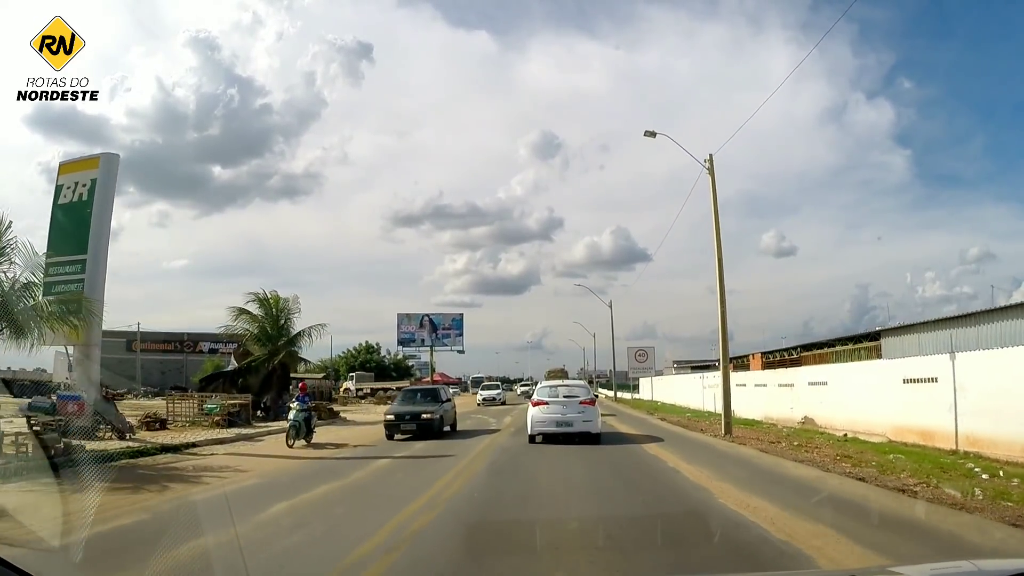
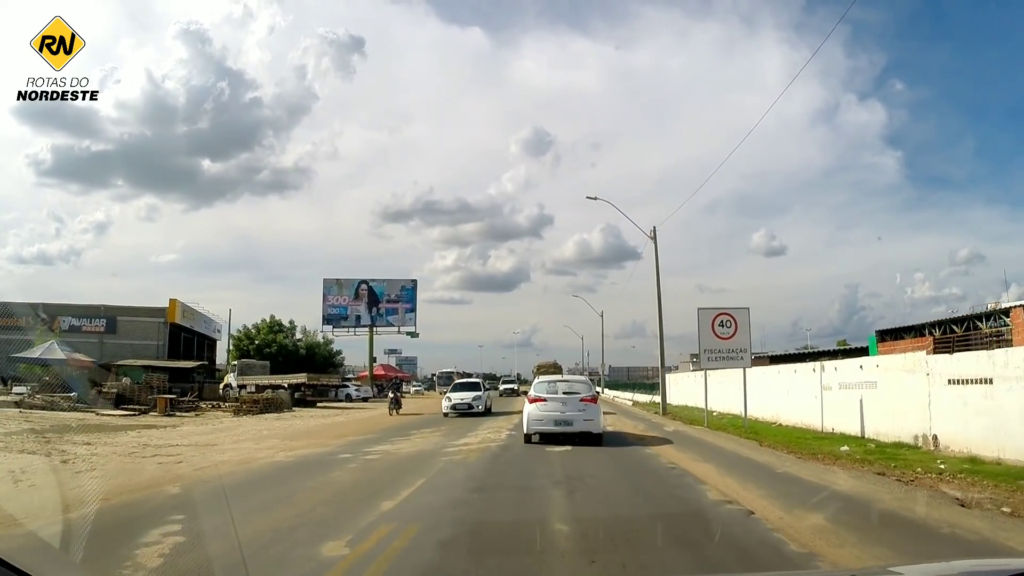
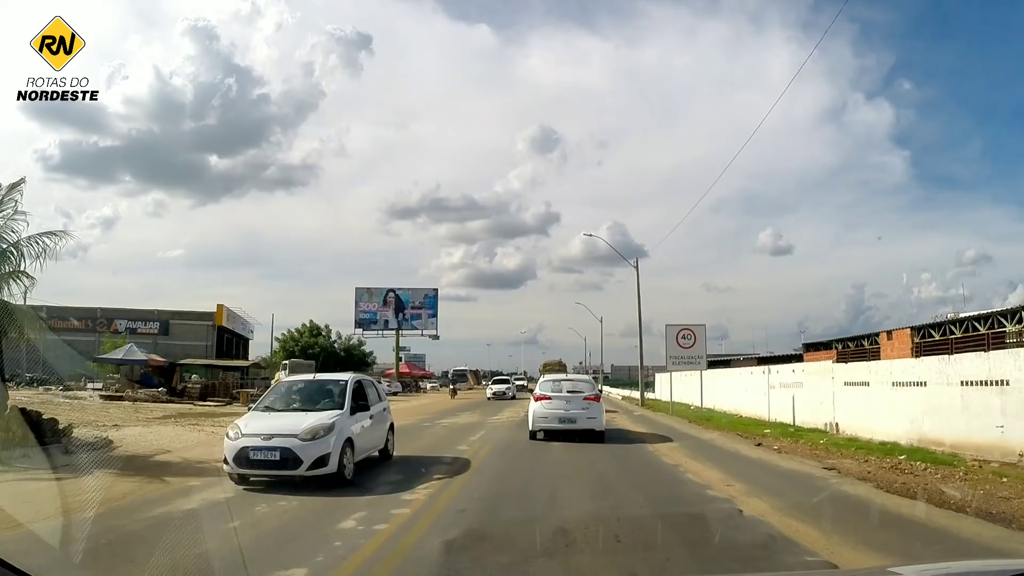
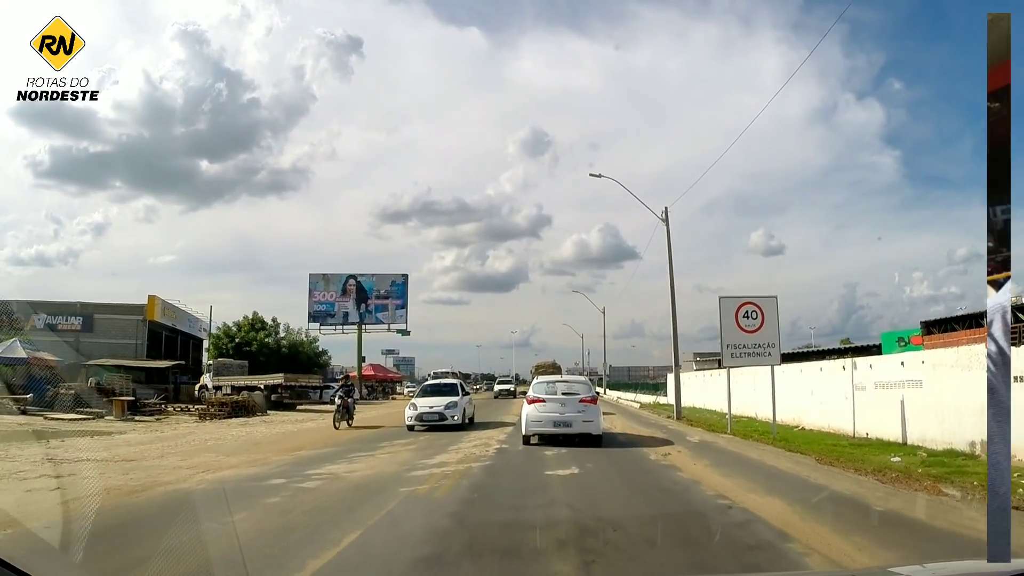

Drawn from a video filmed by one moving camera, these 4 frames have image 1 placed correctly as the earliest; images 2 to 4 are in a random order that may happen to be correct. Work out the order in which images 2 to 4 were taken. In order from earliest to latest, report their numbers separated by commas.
3, 2, 4
